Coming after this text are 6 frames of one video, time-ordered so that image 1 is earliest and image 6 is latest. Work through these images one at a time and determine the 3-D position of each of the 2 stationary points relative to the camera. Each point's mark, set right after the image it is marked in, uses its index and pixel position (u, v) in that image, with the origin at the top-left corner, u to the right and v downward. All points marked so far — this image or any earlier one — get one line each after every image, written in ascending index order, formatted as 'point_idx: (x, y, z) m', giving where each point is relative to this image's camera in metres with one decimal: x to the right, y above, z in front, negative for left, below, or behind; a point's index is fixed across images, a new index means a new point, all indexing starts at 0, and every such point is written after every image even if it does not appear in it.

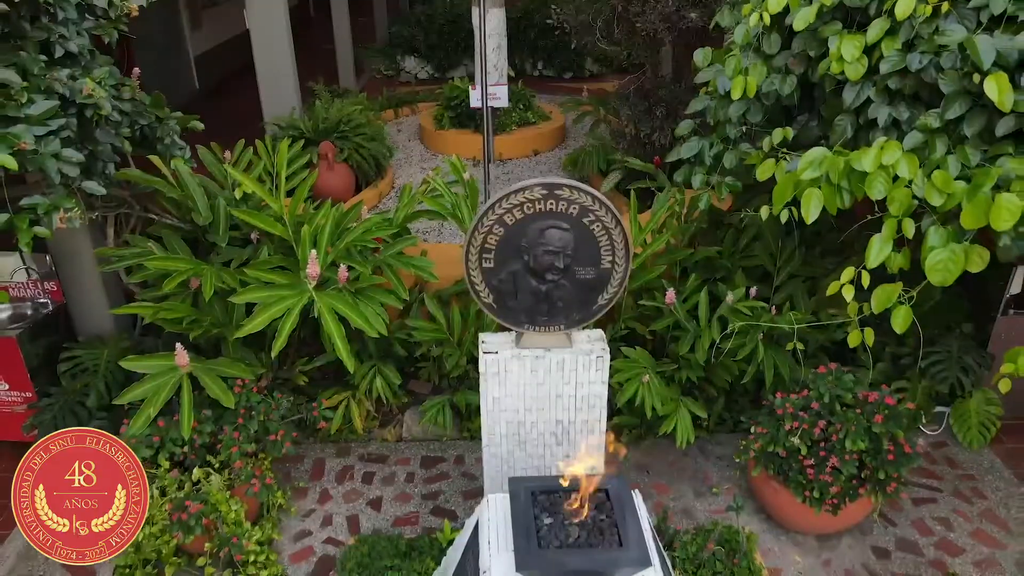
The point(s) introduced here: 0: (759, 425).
0: (+1.0, -0.6, +3.1) m
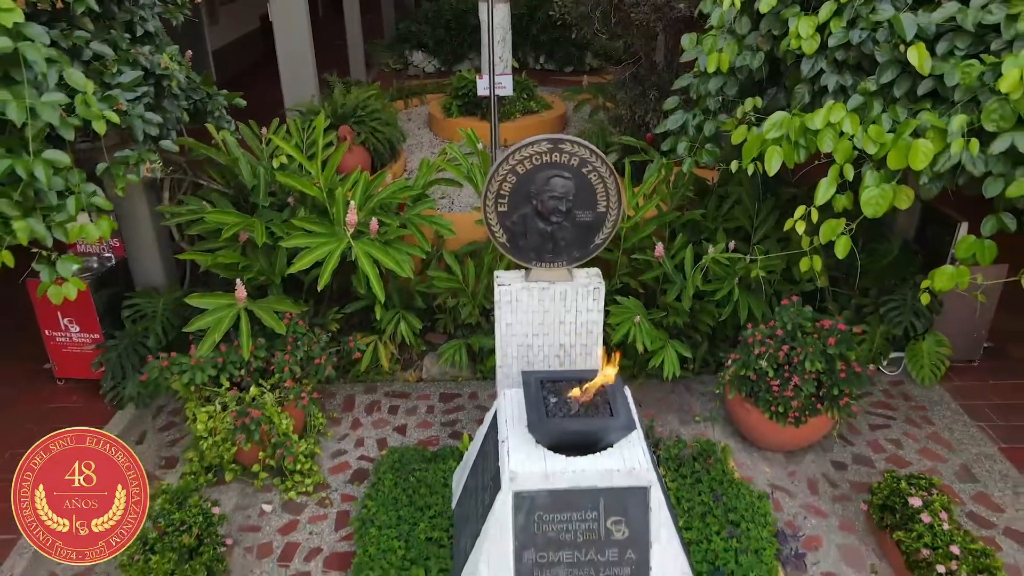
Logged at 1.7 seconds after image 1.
0: (+1.1, -0.3, +3.6) m
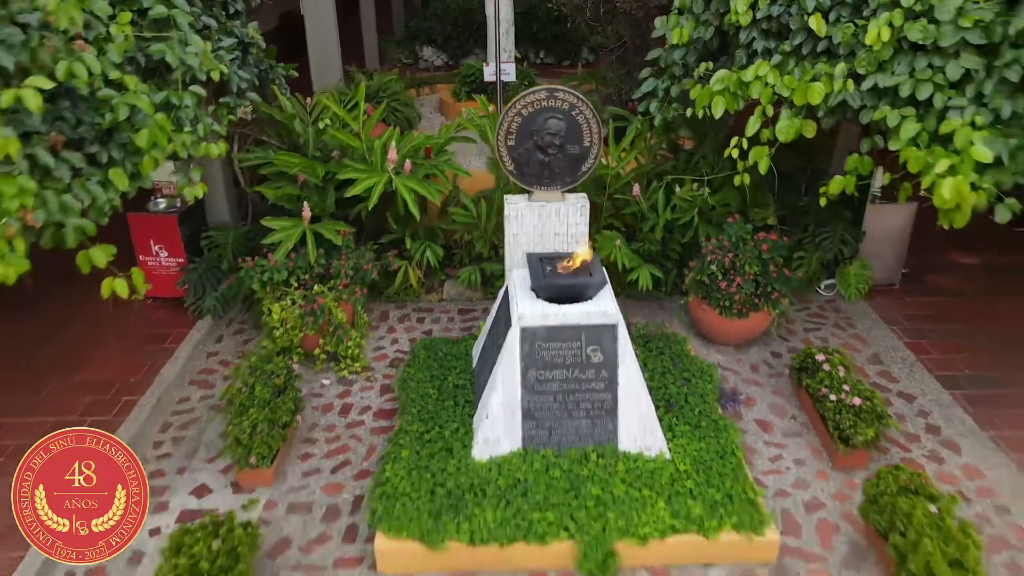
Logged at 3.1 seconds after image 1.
0: (+1.1, +0.1, +4.5) m
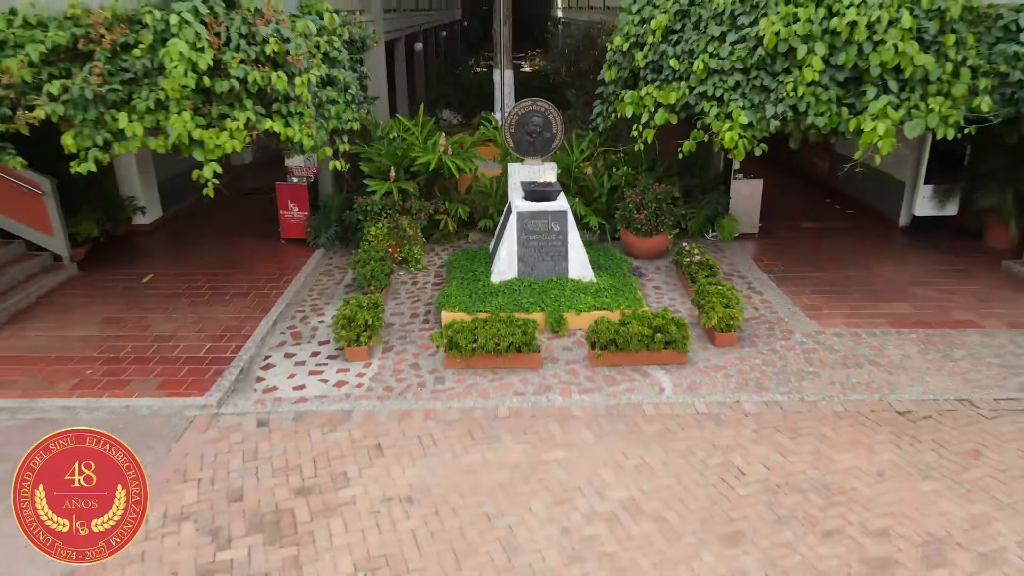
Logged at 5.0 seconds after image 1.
0: (+1.1, +0.8, +7.6) m
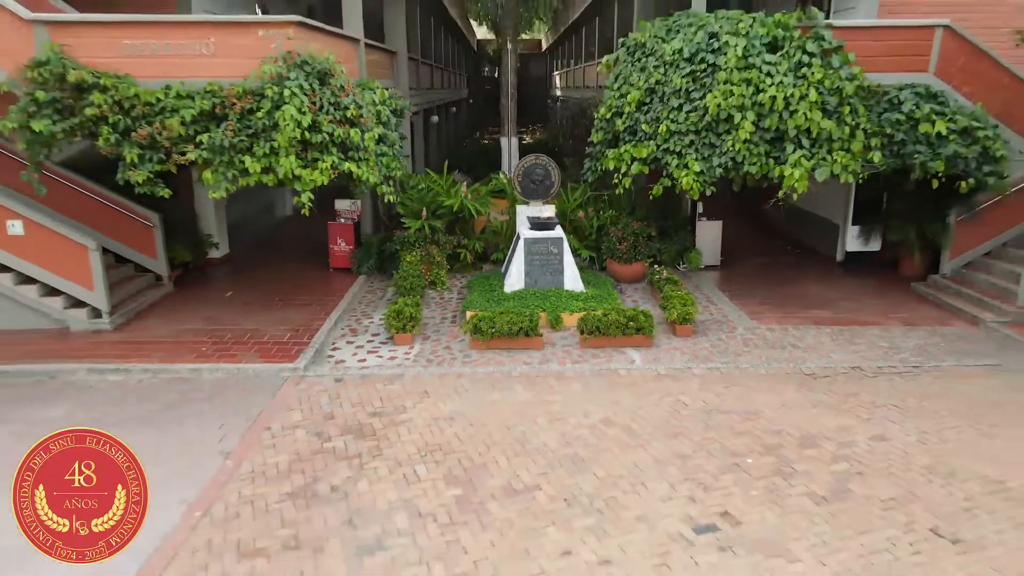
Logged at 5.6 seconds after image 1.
0: (+1.2, +0.6, +9.4) m
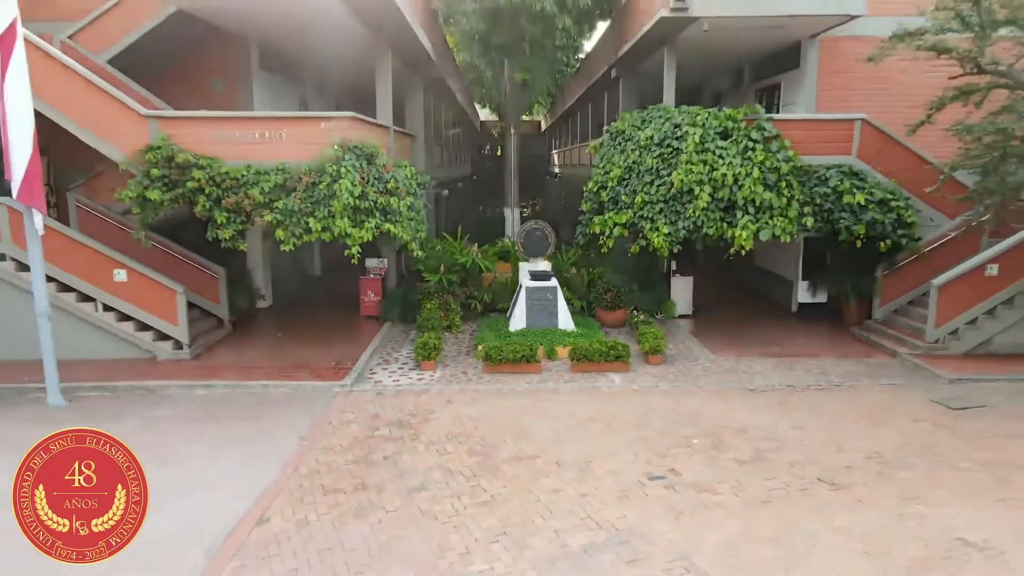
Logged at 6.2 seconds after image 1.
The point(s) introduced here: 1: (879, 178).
0: (+1.3, -0.1, +11.3) m
1: (+5.0, +1.5, +10.1) m
